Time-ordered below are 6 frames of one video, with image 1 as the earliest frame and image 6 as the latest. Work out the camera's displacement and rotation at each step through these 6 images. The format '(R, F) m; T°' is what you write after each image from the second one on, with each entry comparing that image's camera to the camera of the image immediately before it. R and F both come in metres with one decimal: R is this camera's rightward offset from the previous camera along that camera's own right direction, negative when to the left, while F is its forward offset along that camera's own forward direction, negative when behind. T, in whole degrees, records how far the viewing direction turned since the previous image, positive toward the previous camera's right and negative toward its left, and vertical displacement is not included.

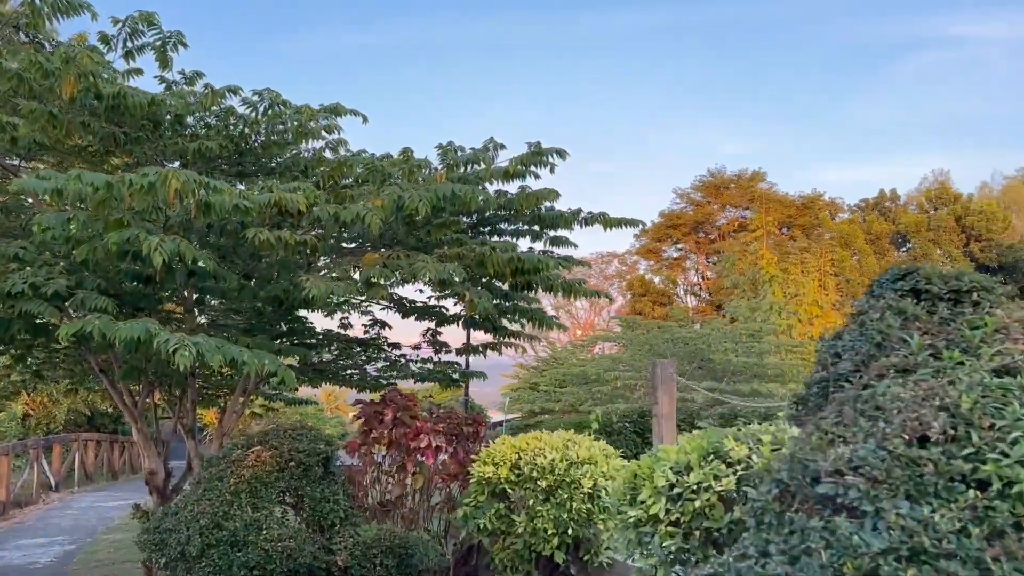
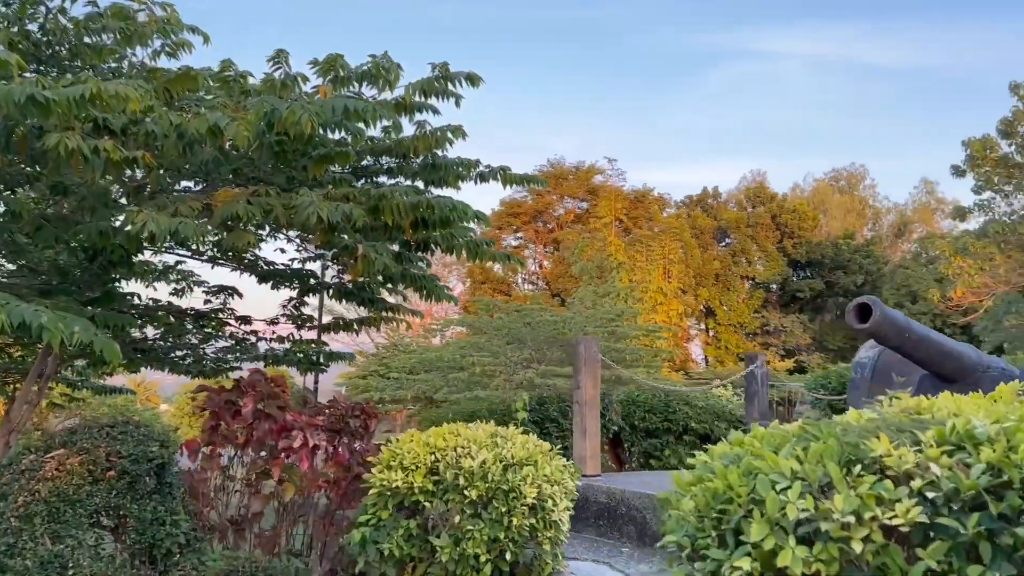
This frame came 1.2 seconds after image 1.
(-0.4, +1.2) m; +12°
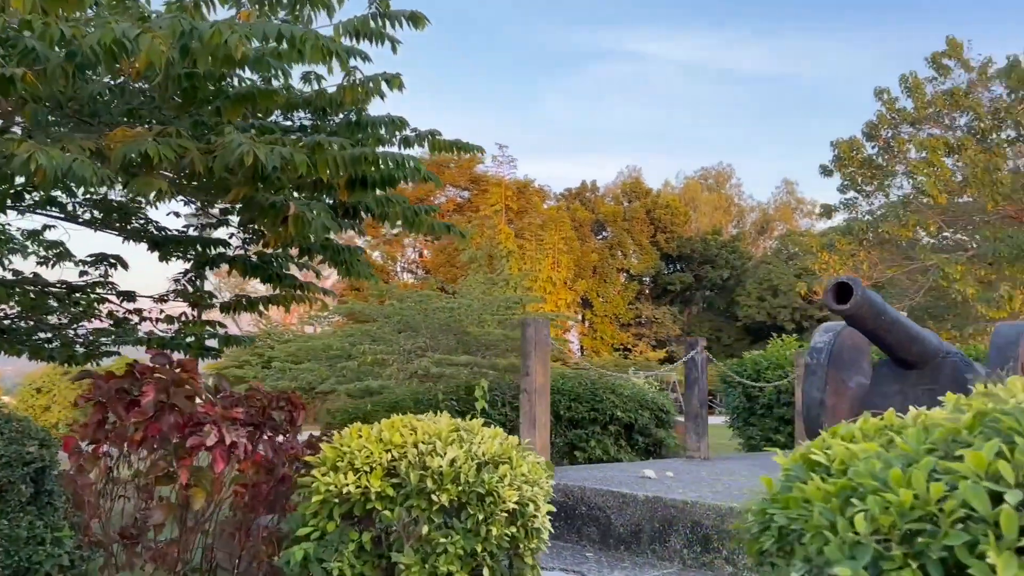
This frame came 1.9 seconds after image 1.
(-0.4, +0.6) m; +9°
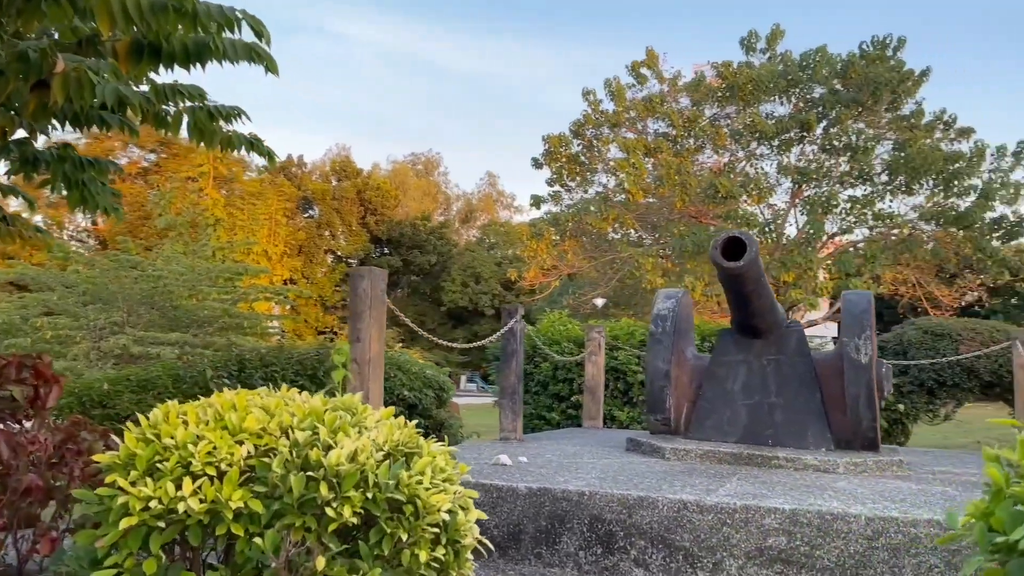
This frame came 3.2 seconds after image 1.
(-0.6, +1.0) m; +21°
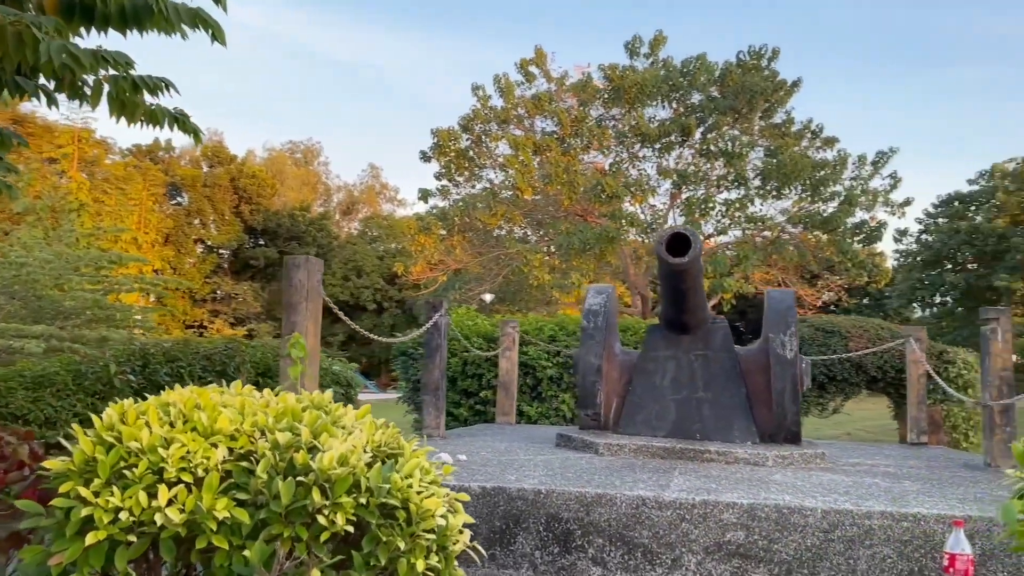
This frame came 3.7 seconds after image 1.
(-0.3, +0.1) m; +8°
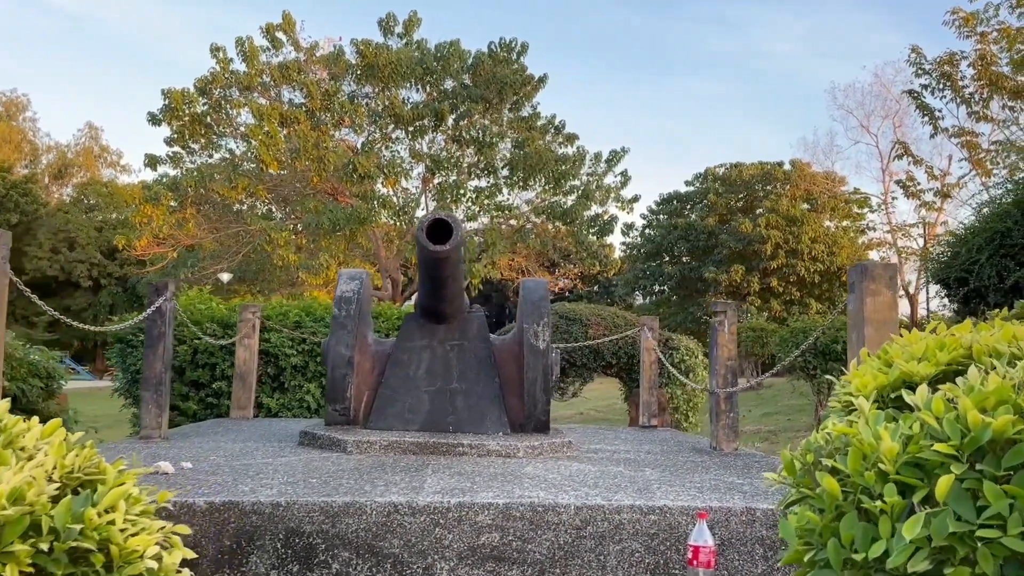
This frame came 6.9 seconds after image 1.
(0.0, +0.2) m; +17°
